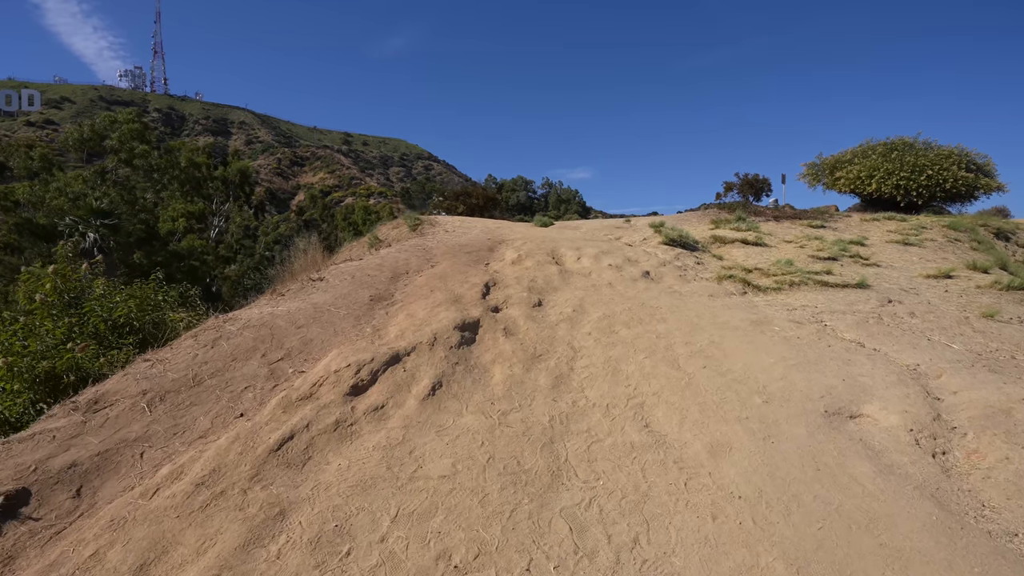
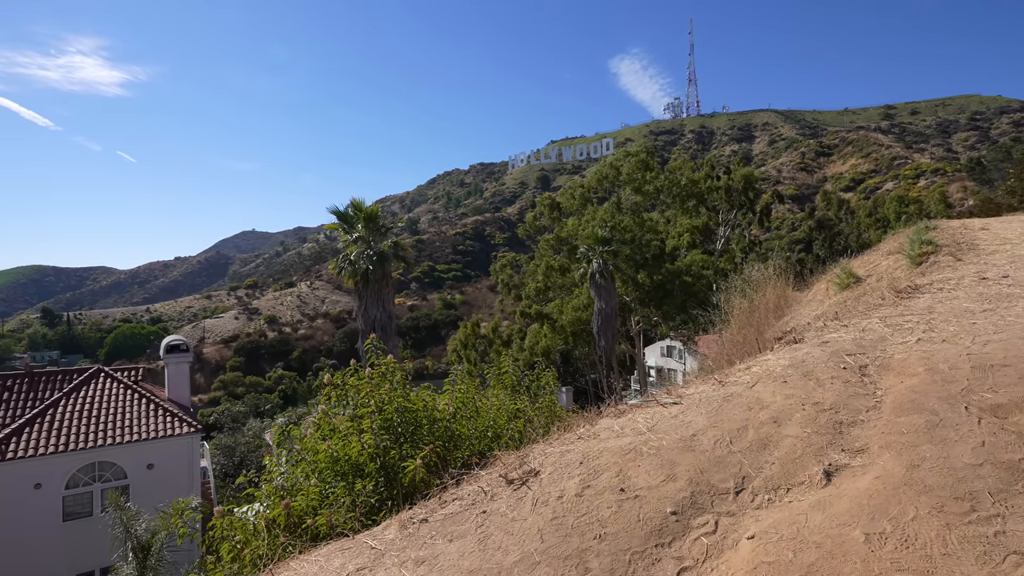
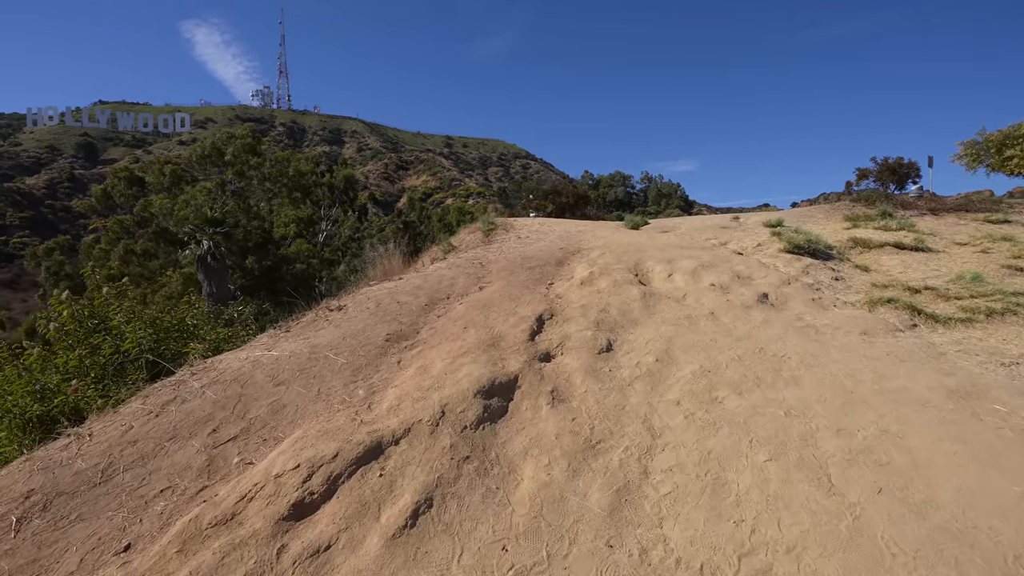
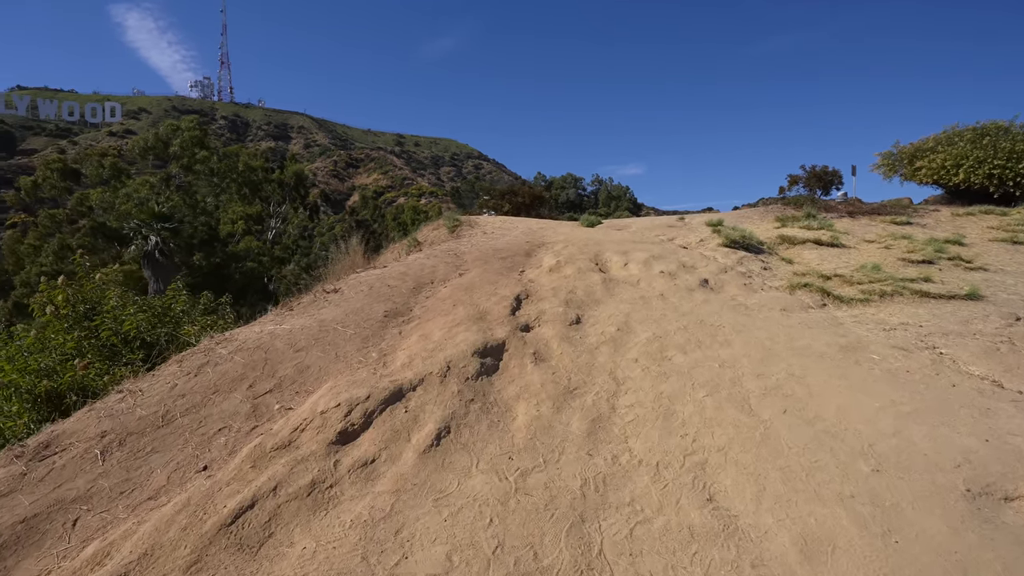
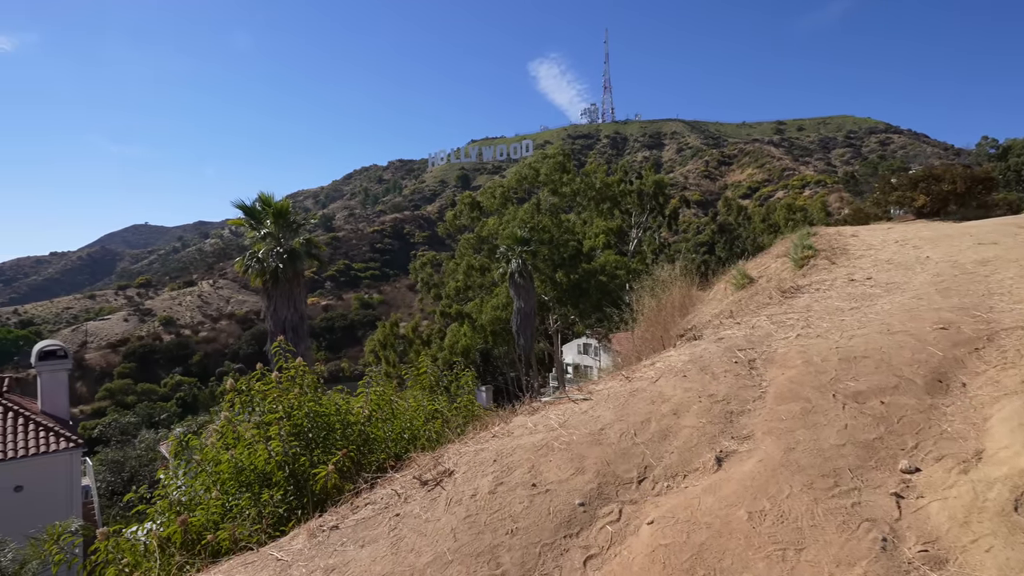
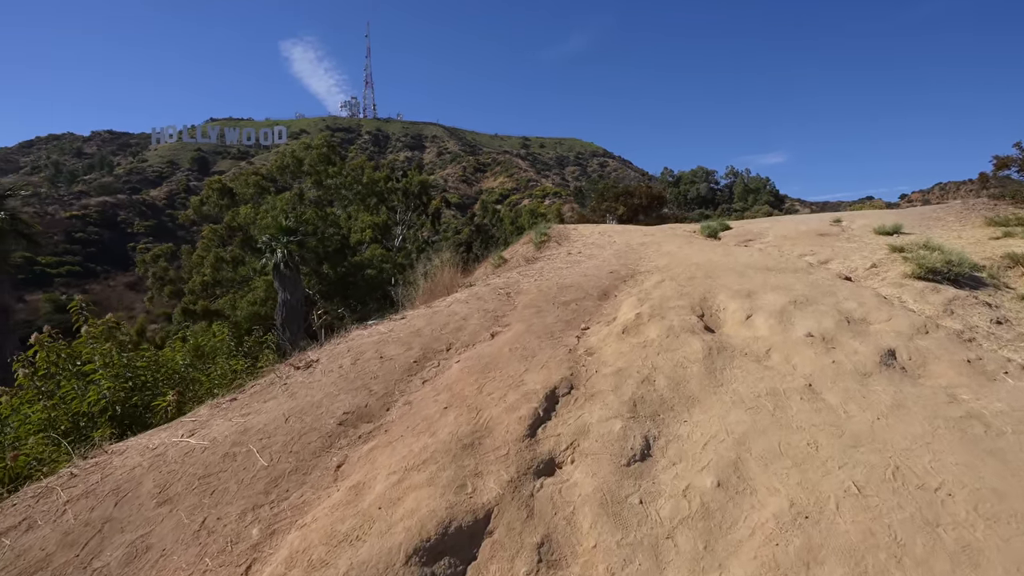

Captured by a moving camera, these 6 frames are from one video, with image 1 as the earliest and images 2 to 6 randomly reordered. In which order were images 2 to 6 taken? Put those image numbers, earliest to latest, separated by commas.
4, 3, 6, 5, 2
